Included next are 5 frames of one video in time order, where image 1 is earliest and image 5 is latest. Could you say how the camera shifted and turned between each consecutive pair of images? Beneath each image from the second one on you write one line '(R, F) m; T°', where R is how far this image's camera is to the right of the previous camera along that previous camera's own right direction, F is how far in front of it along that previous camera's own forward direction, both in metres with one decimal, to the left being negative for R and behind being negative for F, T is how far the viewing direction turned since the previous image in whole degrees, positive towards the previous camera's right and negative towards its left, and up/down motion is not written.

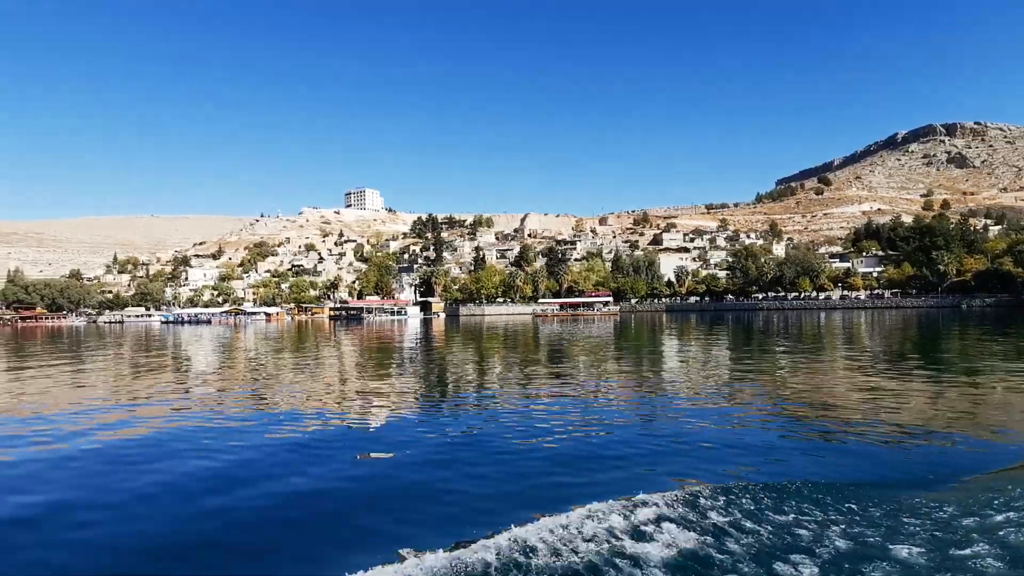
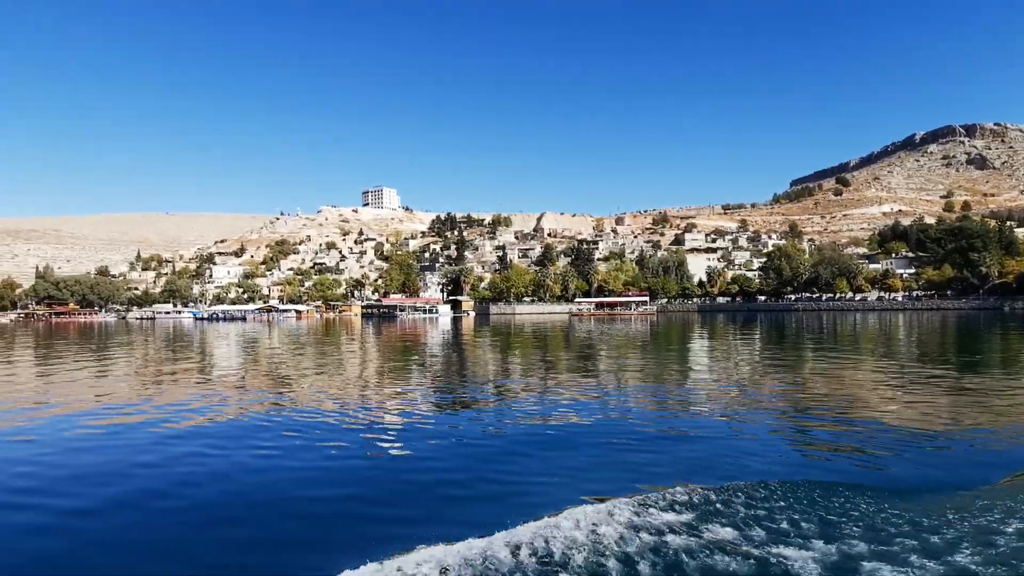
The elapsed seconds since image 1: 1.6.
(-2.3, -0.4) m; -1°
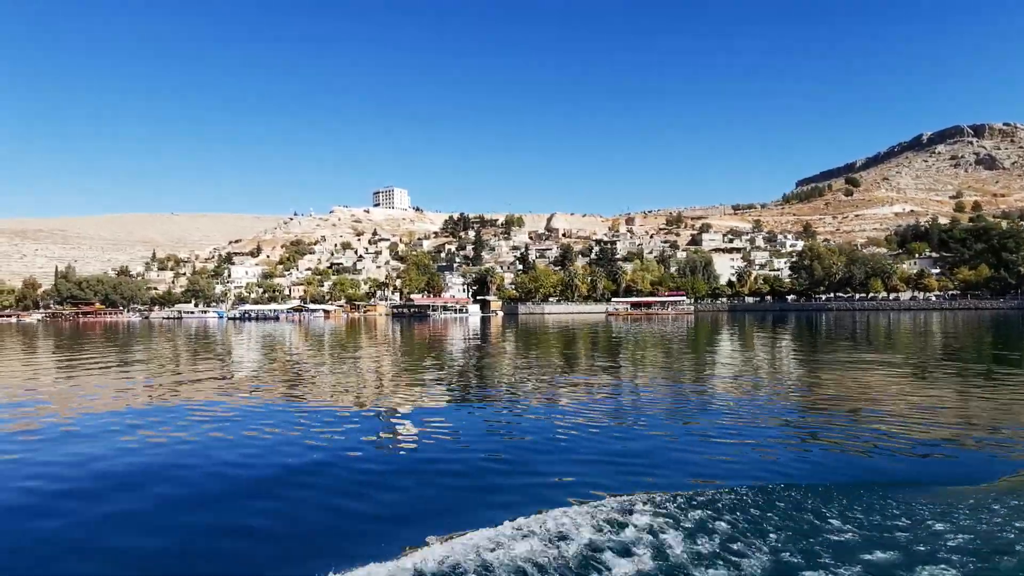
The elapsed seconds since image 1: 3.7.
(-3.1, -0.5) m; 0°
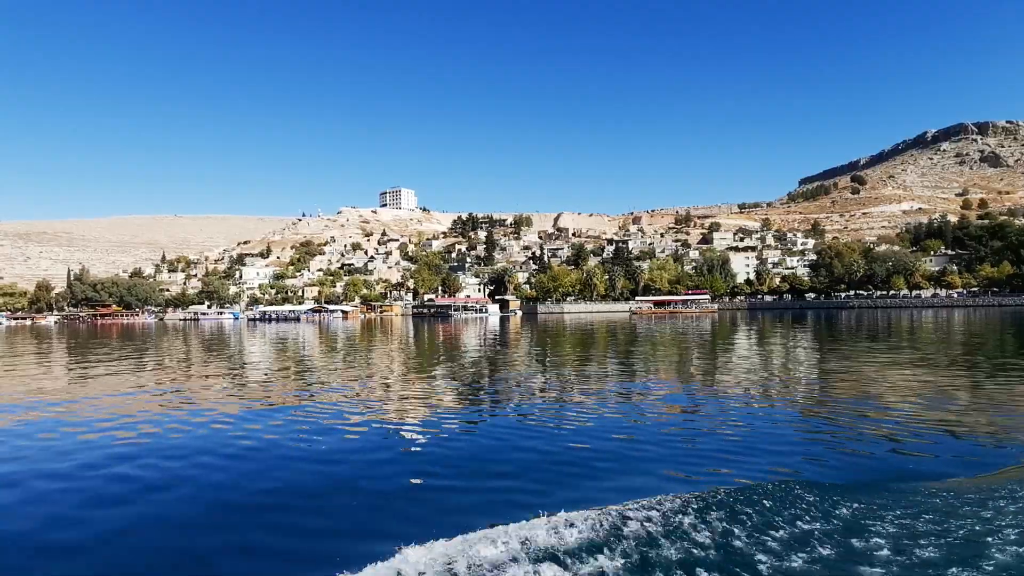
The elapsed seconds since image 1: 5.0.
(-2.0, -0.3) m; 0°
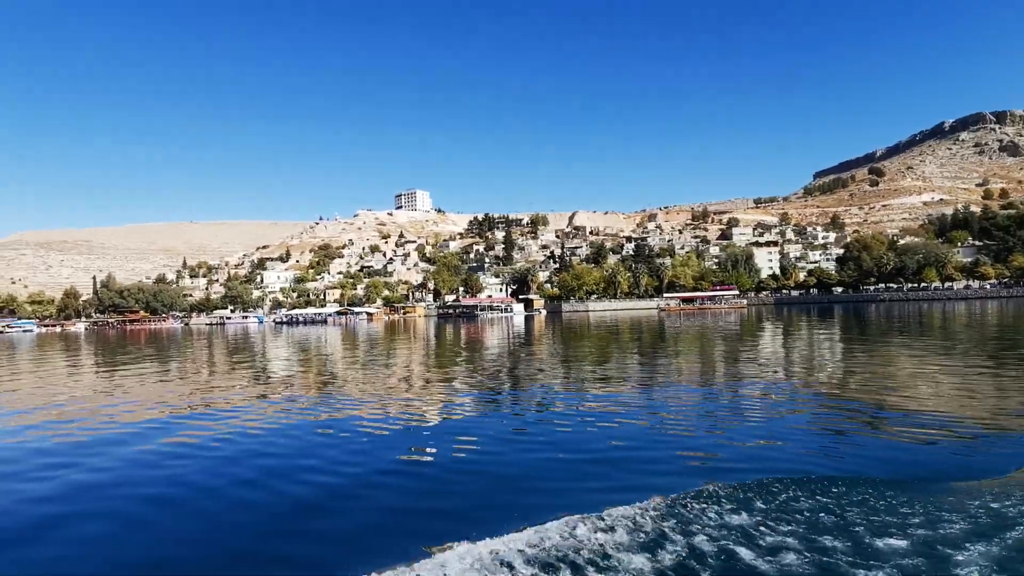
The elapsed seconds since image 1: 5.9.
(-1.3, 0.0) m; -1°
